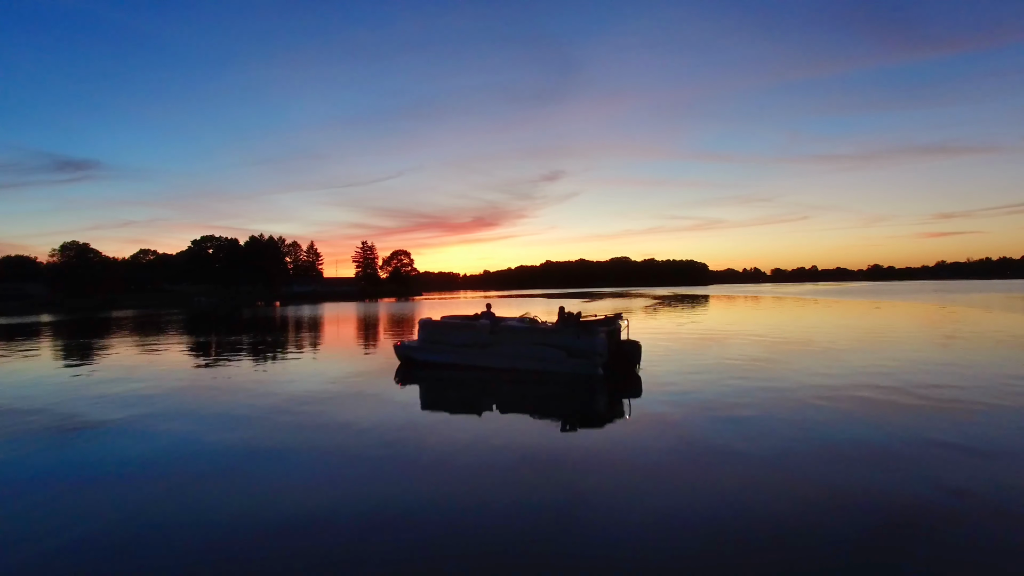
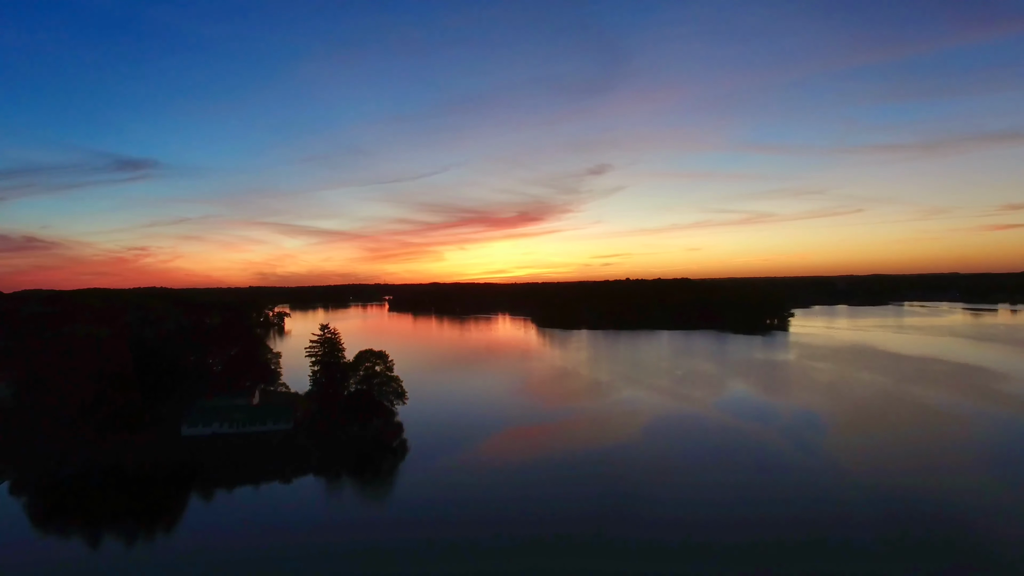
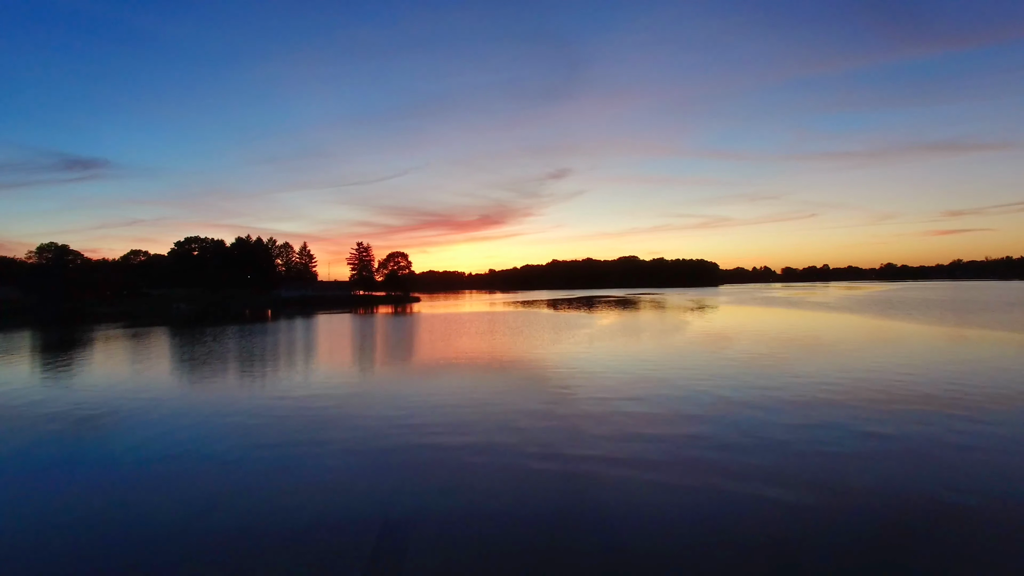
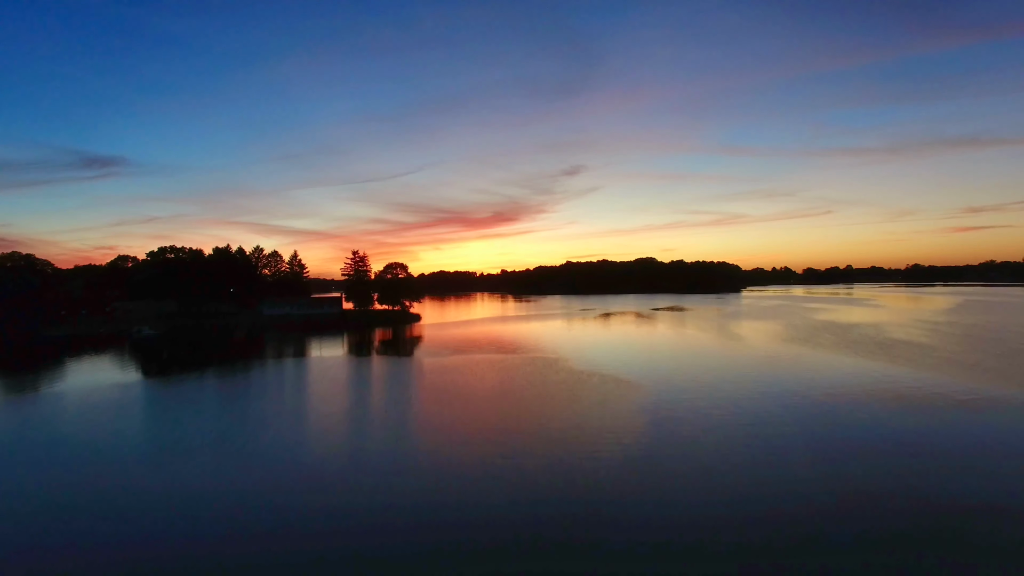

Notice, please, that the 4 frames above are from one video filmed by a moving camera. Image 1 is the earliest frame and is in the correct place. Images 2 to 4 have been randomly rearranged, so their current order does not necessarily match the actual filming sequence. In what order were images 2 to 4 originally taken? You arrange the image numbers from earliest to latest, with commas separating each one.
3, 4, 2
